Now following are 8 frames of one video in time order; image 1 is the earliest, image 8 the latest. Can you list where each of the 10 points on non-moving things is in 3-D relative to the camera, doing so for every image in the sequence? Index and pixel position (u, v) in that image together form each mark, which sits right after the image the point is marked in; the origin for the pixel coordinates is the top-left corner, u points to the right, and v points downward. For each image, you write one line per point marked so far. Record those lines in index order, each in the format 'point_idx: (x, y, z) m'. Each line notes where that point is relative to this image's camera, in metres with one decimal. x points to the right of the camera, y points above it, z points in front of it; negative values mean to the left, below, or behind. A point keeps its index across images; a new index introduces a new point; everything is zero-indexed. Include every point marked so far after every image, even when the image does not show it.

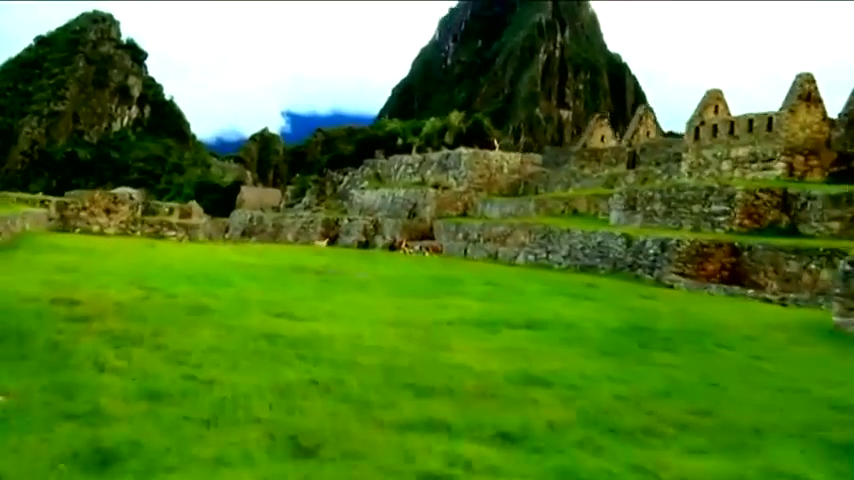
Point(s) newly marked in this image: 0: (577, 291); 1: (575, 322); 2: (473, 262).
0: (+1.9, -0.7, +11.8) m
1: (+1.3, -0.7, +7.7) m
2: (+1.0, -0.5, +18.5) m
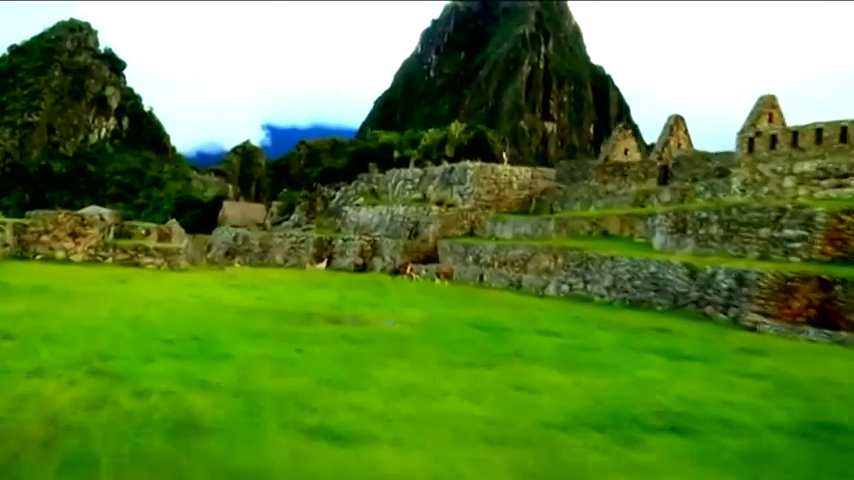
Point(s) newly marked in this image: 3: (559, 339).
0: (+2.4, -1.1, +9.5) m
1: (+1.8, -1.1, +5.4) m
2: (+1.3, -1.0, +16.2) m
3: (+1.4, -1.0, +9.0) m
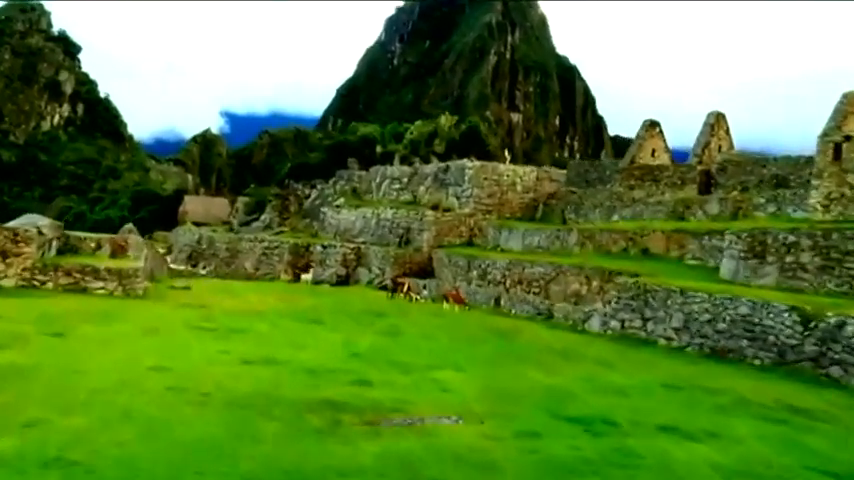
0: (+2.9, -1.5, +6.7) m
1: (+2.5, -1.5, +2.6) m
2: (+1.5, -1.3, +13.4) m
3: (+1.9, -1.4, +6.2) m
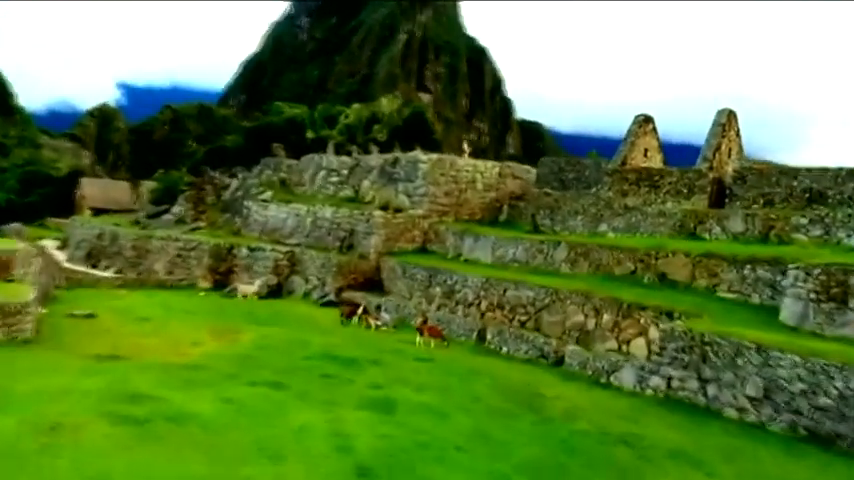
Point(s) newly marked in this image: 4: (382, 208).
0: (+3.5, -2.0, +4.1) m
1: (+3.5, -2.2, 0.0) m
2: (+1.3, -1.7, +10.6) m
3: (+2.5, -2.0, +3.5) m
4: (-1.0, +0.7, +19.3) m
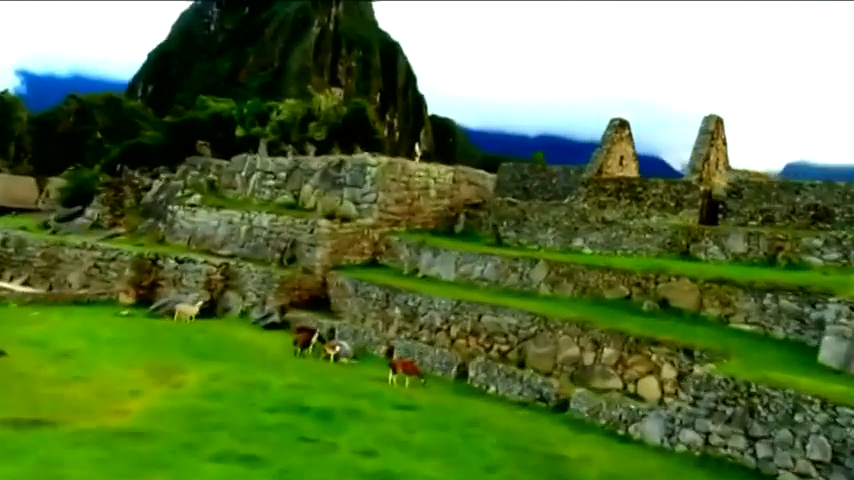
0: (+4.0, -2.4, +2.8) m
1: (+4.5, -2.5, -1.3) m
2: (+1.2, -2.0, +9.0) m
3: (+3.2, -2.3, +2.1) m
4: (-1.9, +0.5, +17.5) m
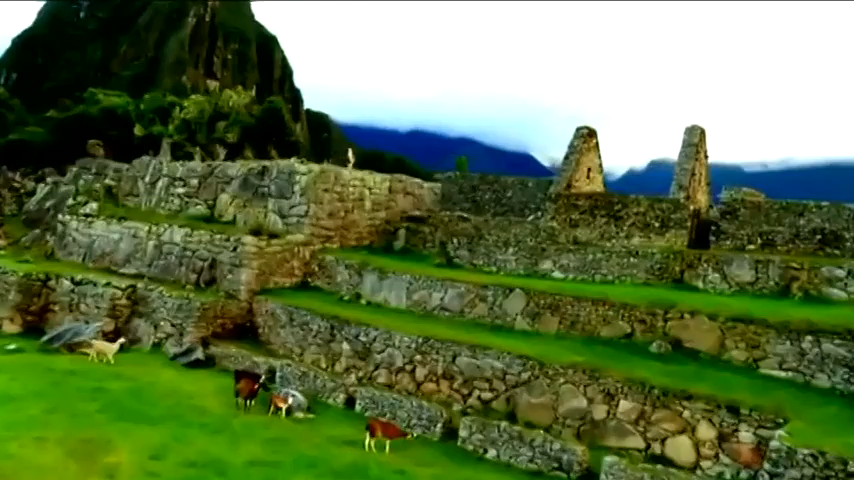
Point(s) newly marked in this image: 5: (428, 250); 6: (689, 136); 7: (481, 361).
0: (+5.0, -2.8, +1.6) m
1: (+6.1, -3.0, -2.4) m
2: (+1.4, -2.3, +7.4) m
3: (+4.3, -2.7, +0.8) m
4: (-3.0, +0.2, +15.2) m
5: (0.0, -0.2, +15.3) m
6: (+3.8, +1.5, +12.9) m
7: (+0.6, -1.4, +10.8) m
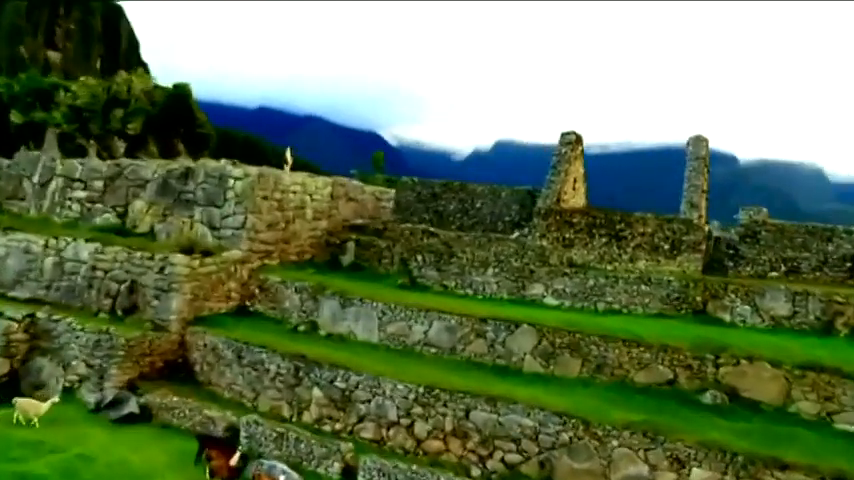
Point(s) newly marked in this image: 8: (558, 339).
0: (+6.7, -3.3, +0.9) m
1: (+8.5, -3.6, -2.8) m
2: (+2.1, -2.8, +5.9) m
3: (+6.1, -3.3, 0.0) m
4: (-3.6, -0.1, +12.8) m
5: (-0.6, -0.4, +13.5) m
6: (+3.5, +1.2, +11.7) m
7: (+0.8, -1.8, +9.1) m
8: (+1.5, -1.1, +10.0) m
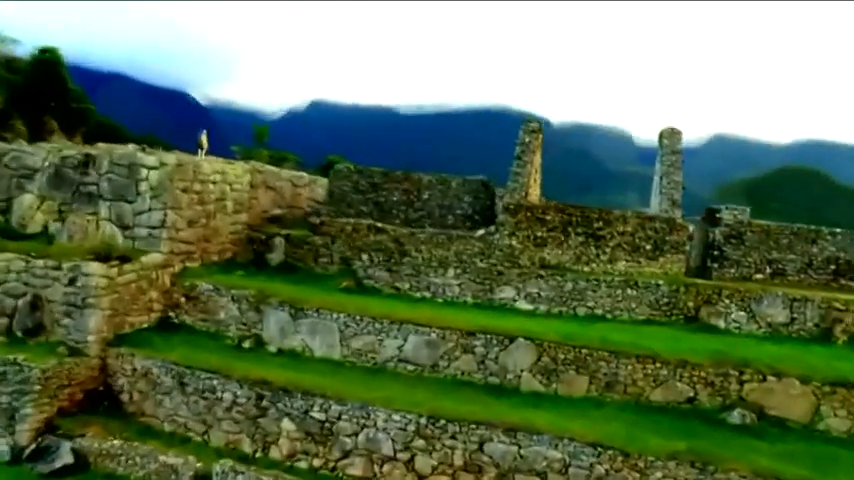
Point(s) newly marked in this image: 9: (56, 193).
0: (+8.5, -3.7, +1.6) m
1: (+11.0, -4.2, -1.6) m
2: (+2.9, -3.0, +5.5) m
3: (+8.1, -3.8, +0.6) m
4: (-4.2, -0.1, +10.8) m
5: (-1.4, -0.4, +12.1) m
6: (+3.0, +1.3, +11.3) m
7: (+0.9, -1.9, +8.3) m
8: (+1.4, -1.2, +9.3) m
9: (-4.8, +0.6, +11.4) m
